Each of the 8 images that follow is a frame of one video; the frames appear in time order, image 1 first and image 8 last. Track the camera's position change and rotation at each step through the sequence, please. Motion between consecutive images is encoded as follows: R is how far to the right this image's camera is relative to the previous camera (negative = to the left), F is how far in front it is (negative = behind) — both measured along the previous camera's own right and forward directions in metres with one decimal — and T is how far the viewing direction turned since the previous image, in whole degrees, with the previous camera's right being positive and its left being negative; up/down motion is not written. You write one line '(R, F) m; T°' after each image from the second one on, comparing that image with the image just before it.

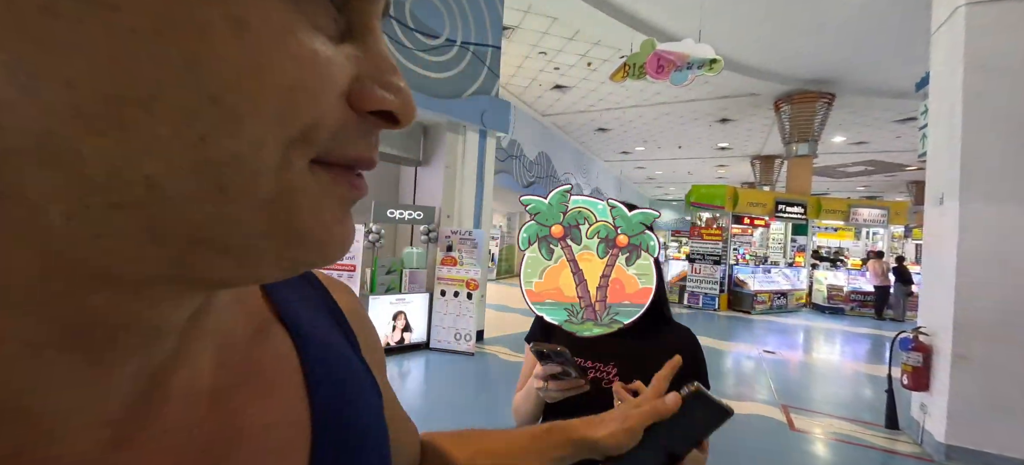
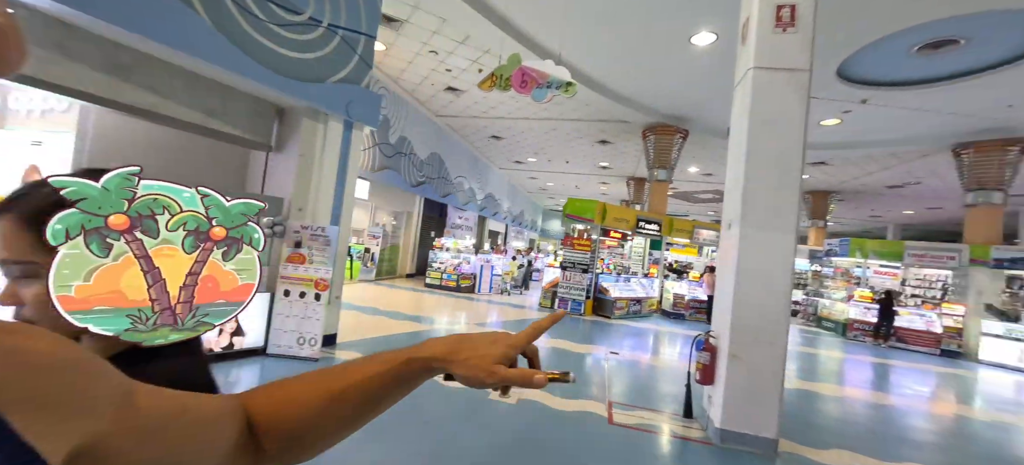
(+0.3, 0.0) m; +14°
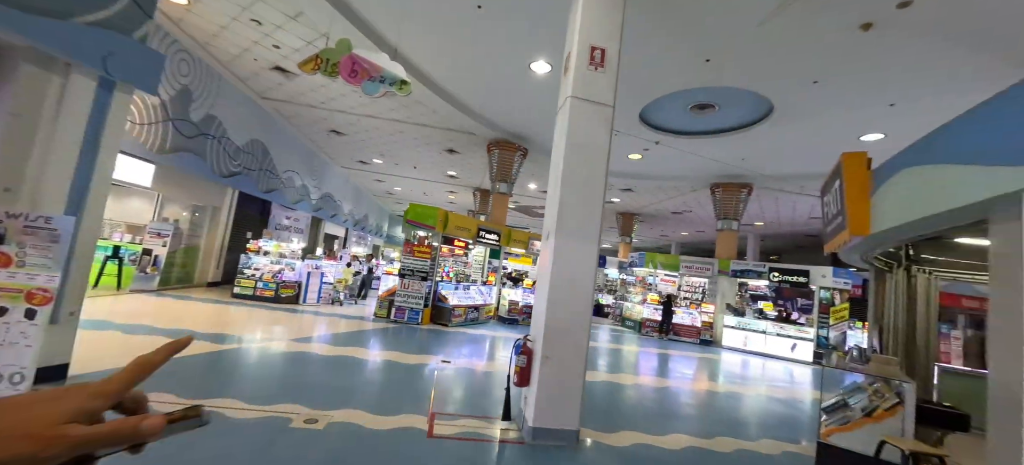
(+0.2, 0.0) m; +21°
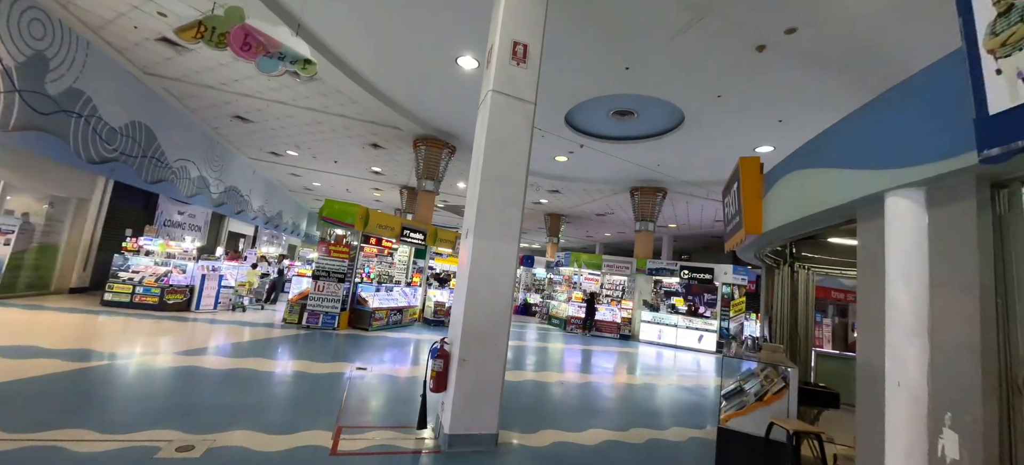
(+0.1, +0.1) m; +10°
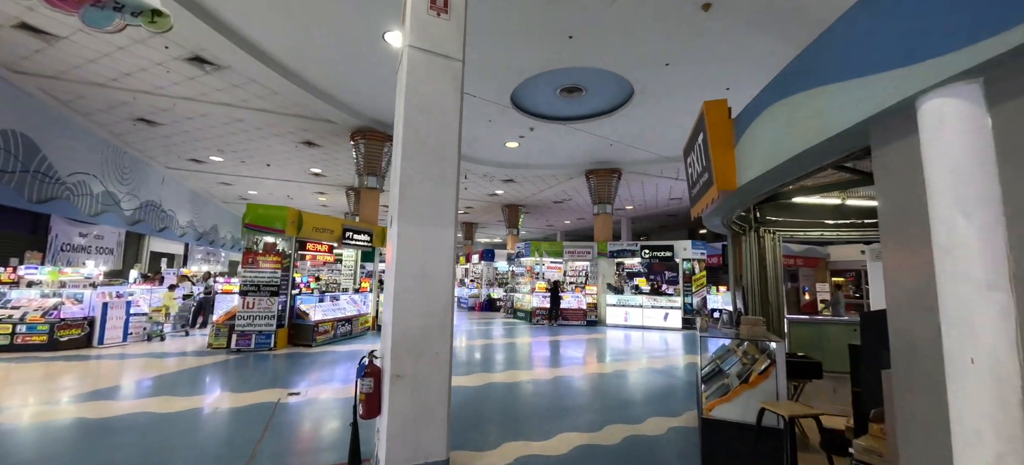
(+0.2, +0.5) m; +5°
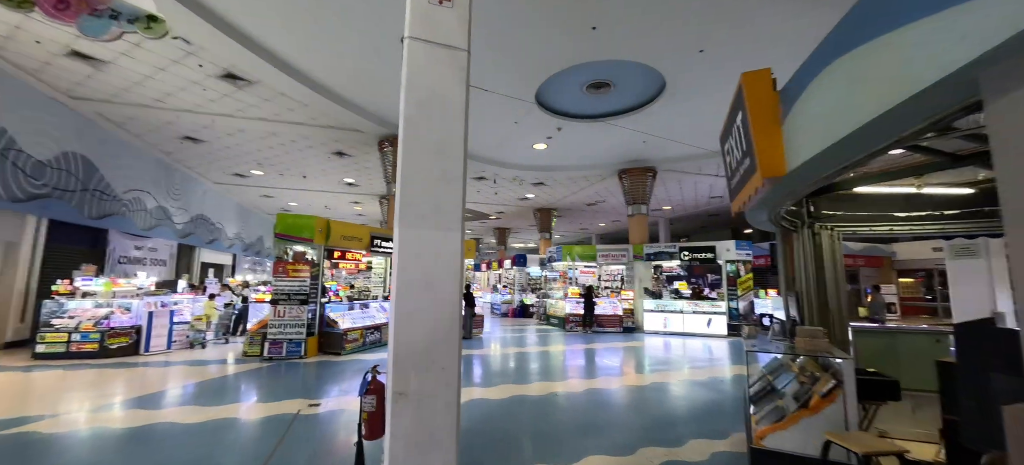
(+0.1, +0.2) m; -5°
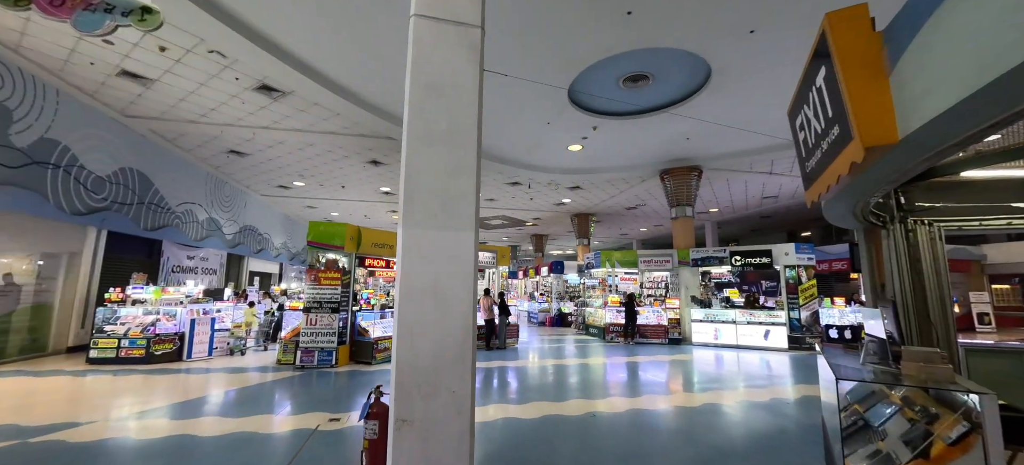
(+0.1, +0.3) m; -5°
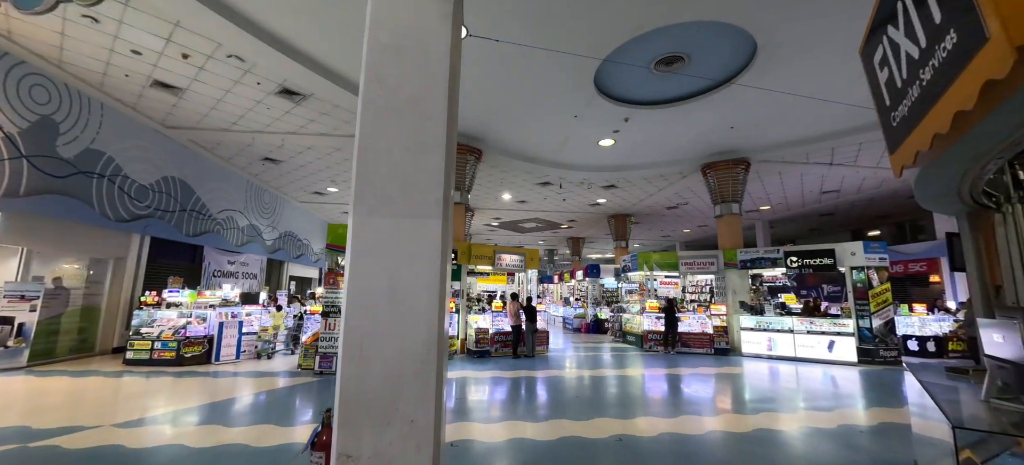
(+0.2, +0.4) m; -6°
